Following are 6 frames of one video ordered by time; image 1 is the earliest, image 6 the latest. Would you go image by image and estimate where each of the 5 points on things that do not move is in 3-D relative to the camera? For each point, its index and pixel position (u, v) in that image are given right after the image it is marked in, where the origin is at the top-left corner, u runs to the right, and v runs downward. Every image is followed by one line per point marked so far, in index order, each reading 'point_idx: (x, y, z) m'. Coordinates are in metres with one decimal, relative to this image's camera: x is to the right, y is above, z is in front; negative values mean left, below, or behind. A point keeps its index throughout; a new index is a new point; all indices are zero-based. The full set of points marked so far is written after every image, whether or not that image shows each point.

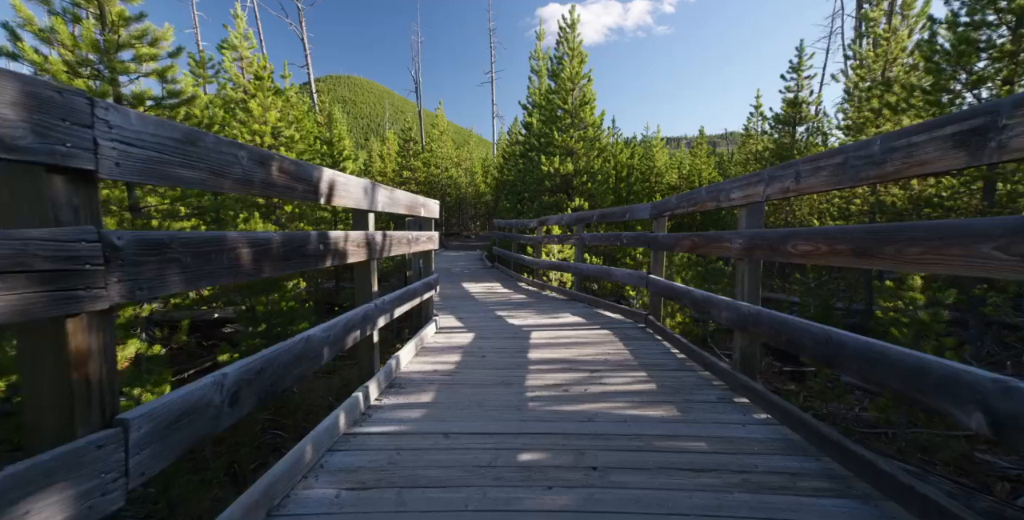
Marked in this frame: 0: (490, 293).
0: (-0.4, -0.6, +7.2) m
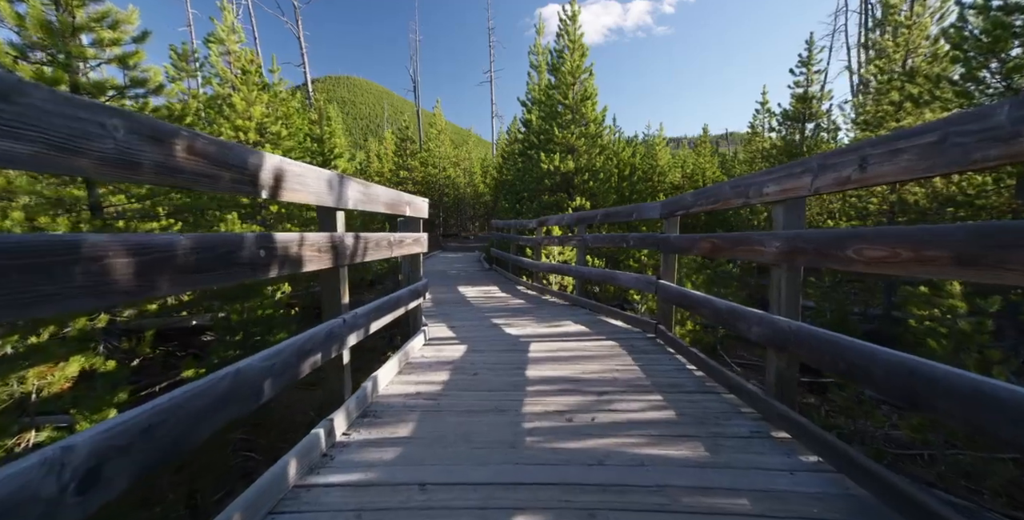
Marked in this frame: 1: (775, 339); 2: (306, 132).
0: (-0.4, -0.6, +6.8) m
1: (+1.2, -0.4, +2.0) m
2: (-5.1, +3.2, +10.5) m
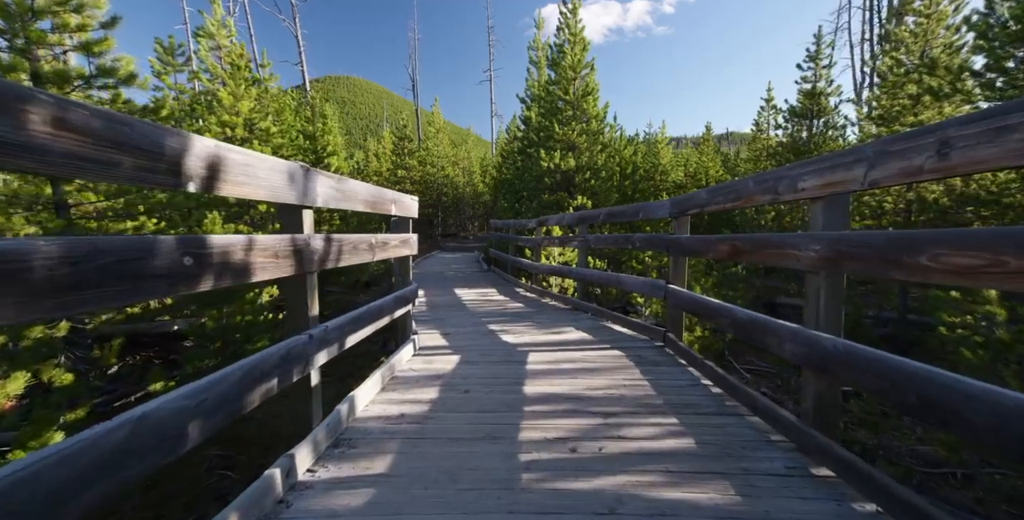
0: (-0.4, -0.6, +6.5) m
1: (+1.2, -0.4, +1.7) m
2: (-5.2, +3.2, +10.2) m
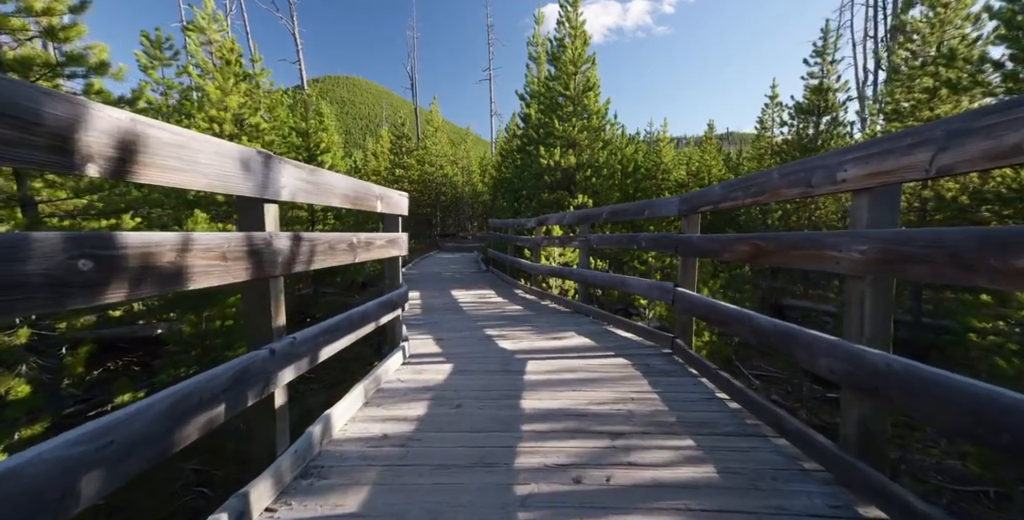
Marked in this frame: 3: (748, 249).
0: (-0.4, -0.6, +6.3) m
1: (+1.2, -0.4, +1.5) m
2: (-5.2, +3.2, +9.9) m
3: (+1.3, +0.1, +2.3) m
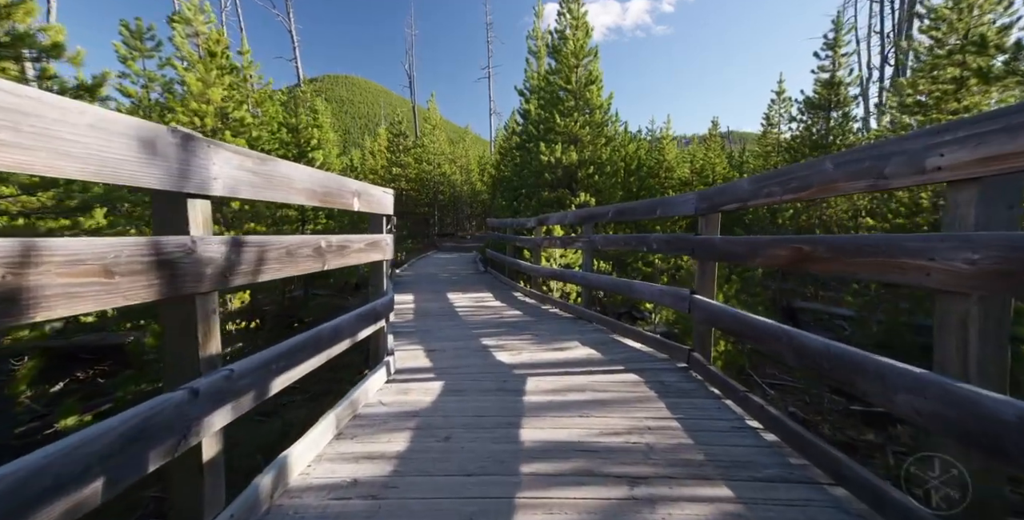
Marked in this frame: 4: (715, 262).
0: (-0.5, -0.7, +5.9) m
1: (+1.2, -0.4, +1.1) m
2: (-5.2, +3.1, +9.6) m
3: (+1.3, 0.0, +1.9) m
4: (+1.4, 0.0, +2.8) m
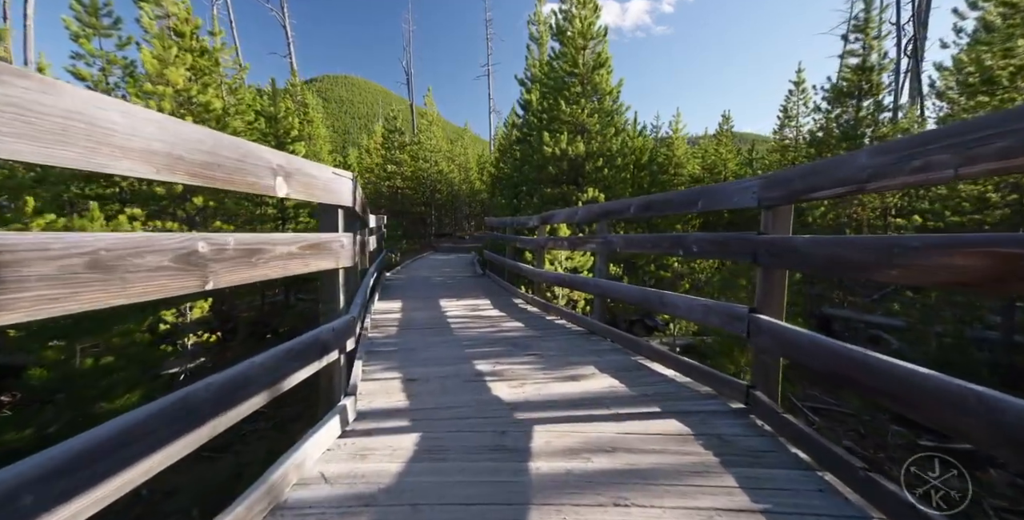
0: (-0.5, -0.7, +5.1) m
1: (+1.2, -0.5, +0.3) m
2: (-5.2, +3.1, +8.8) m
3: (+1.3, 0.0, +1.1) m
4: (+1.4, -0.1, +2.0) m
